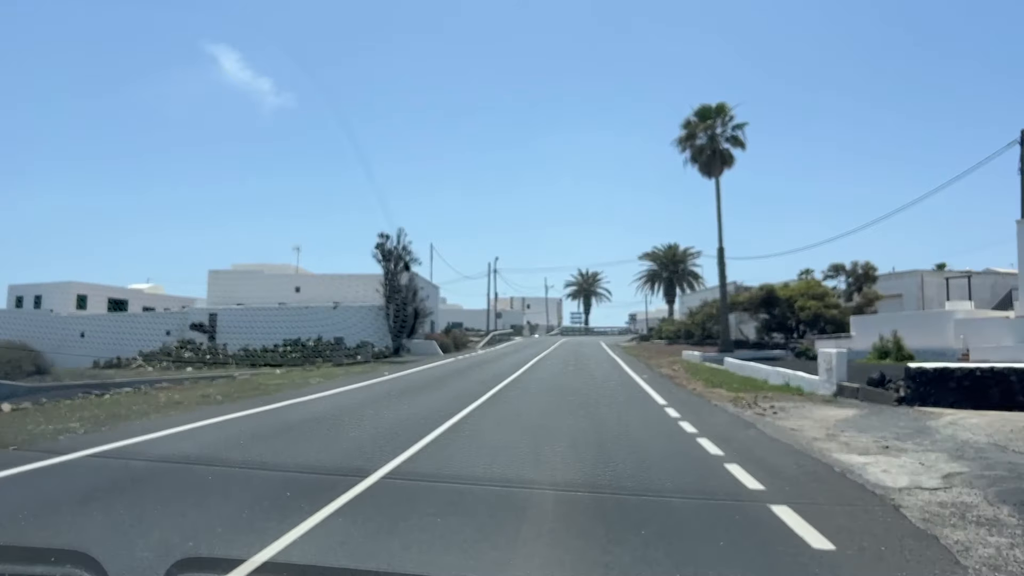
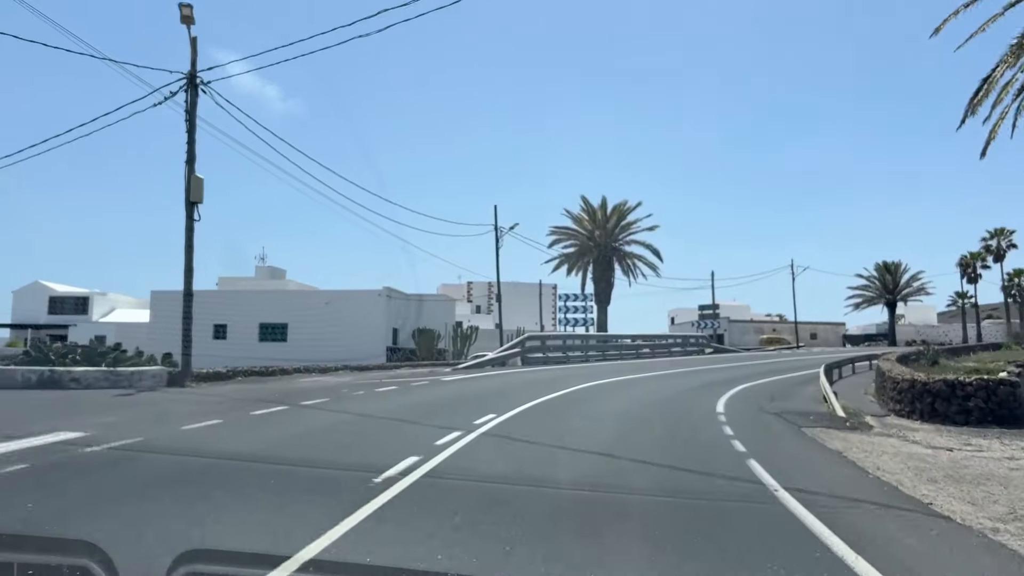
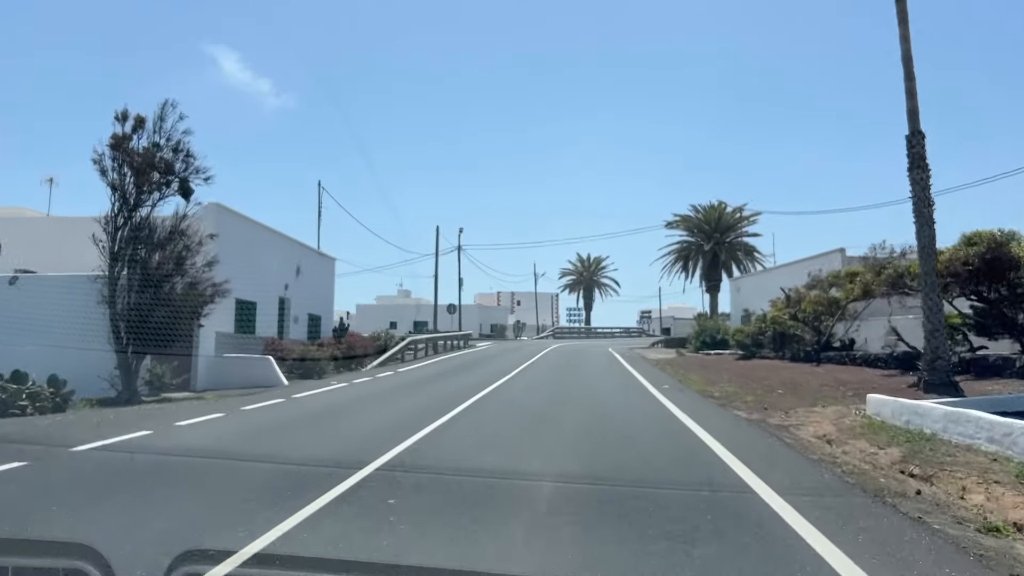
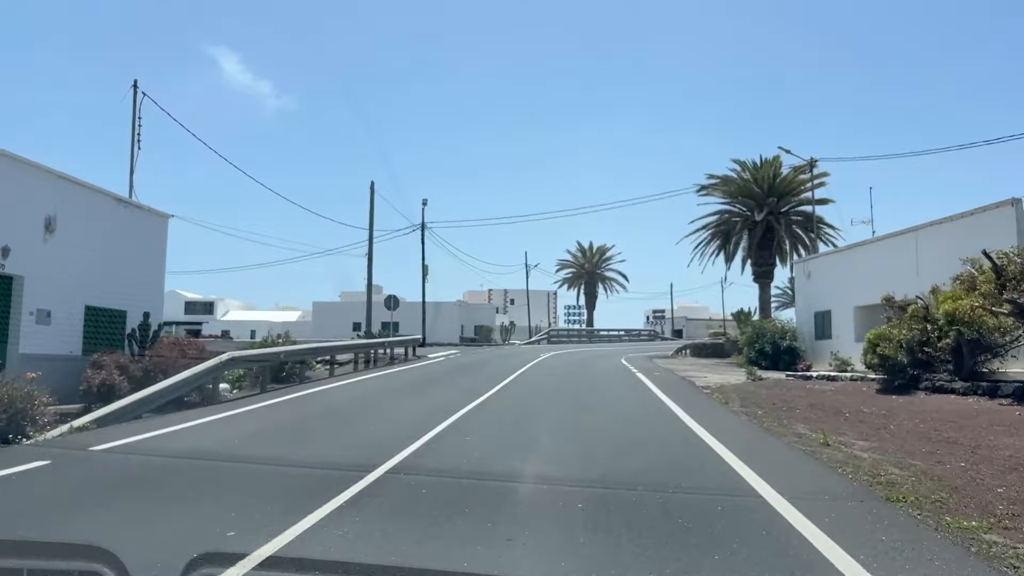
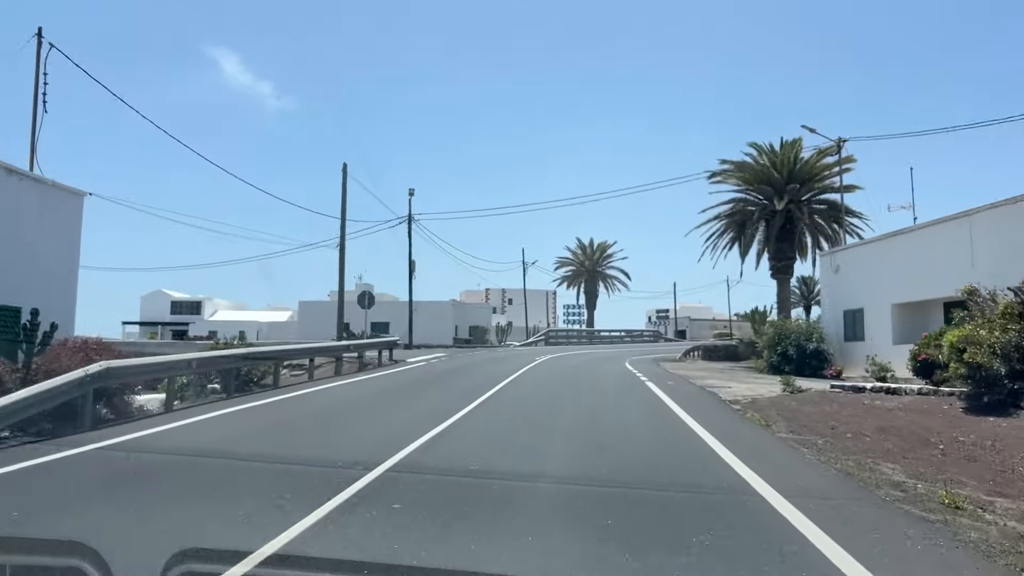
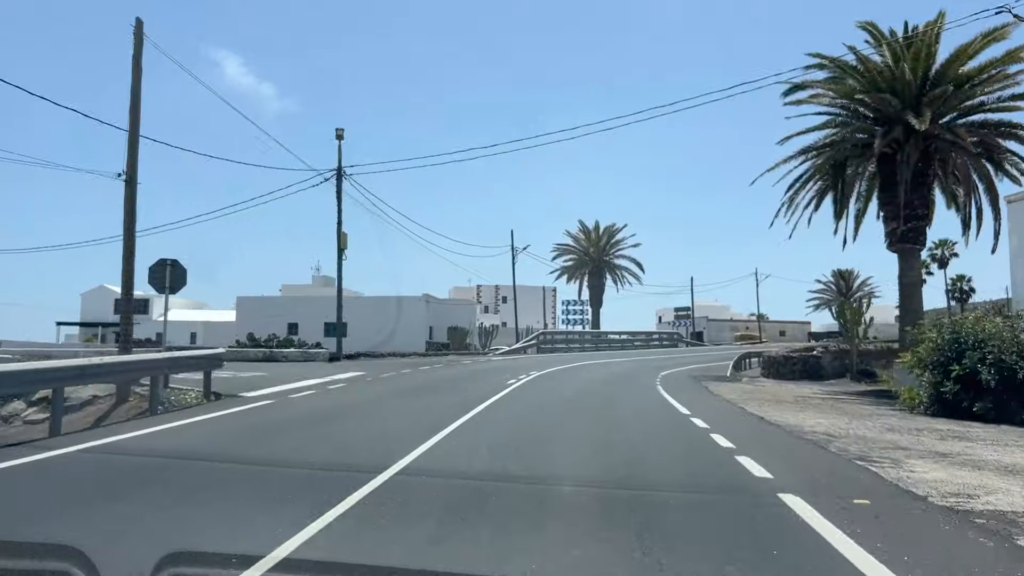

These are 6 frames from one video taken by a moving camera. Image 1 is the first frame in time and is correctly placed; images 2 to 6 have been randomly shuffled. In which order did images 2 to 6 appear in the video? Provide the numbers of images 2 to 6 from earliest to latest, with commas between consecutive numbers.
3, 4, 5, 6, 2
